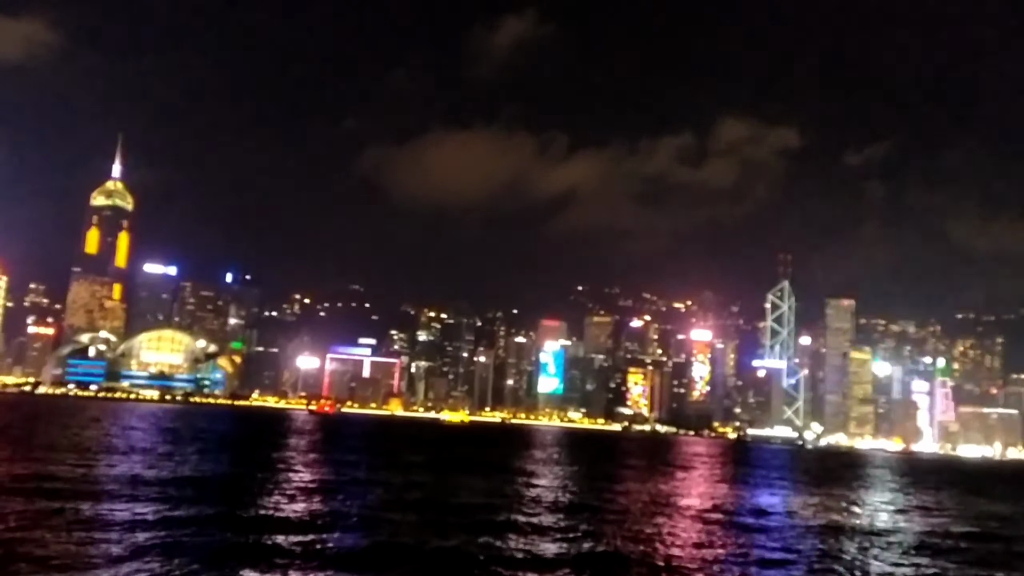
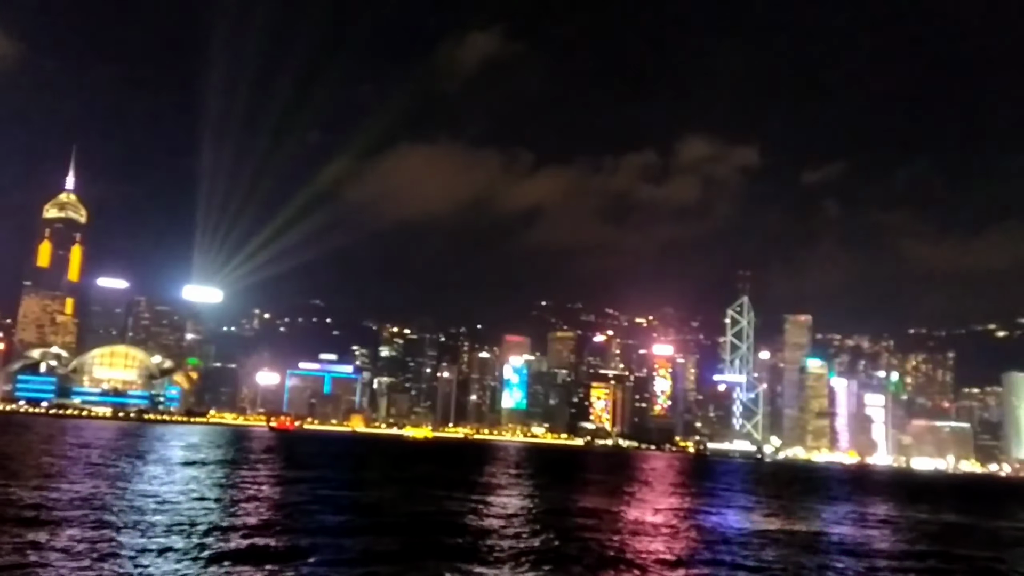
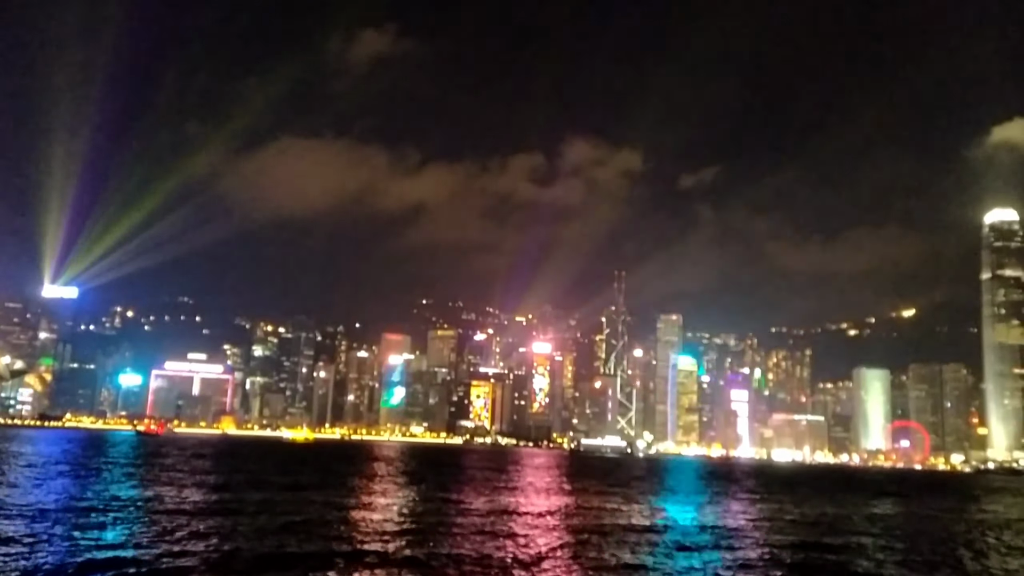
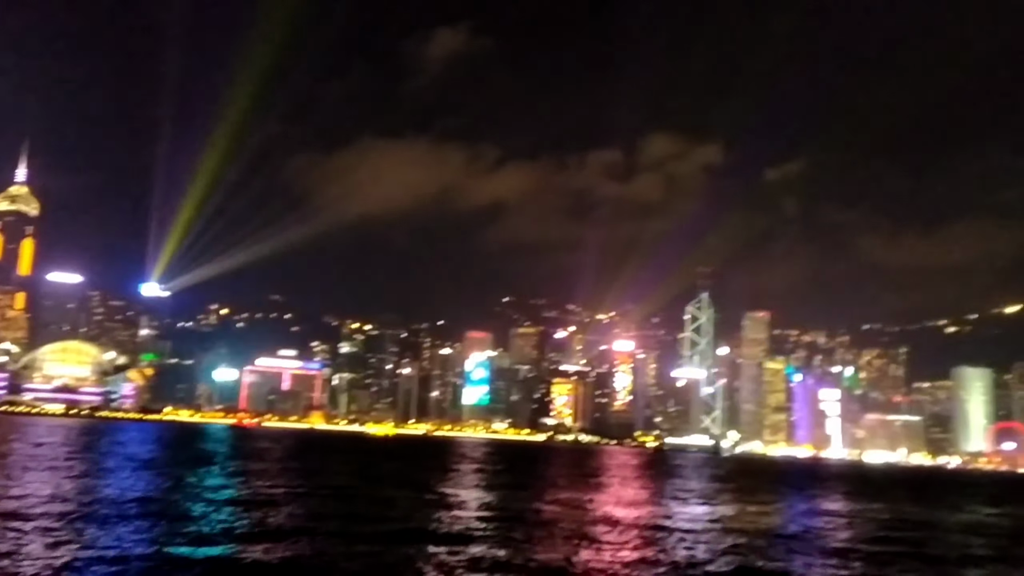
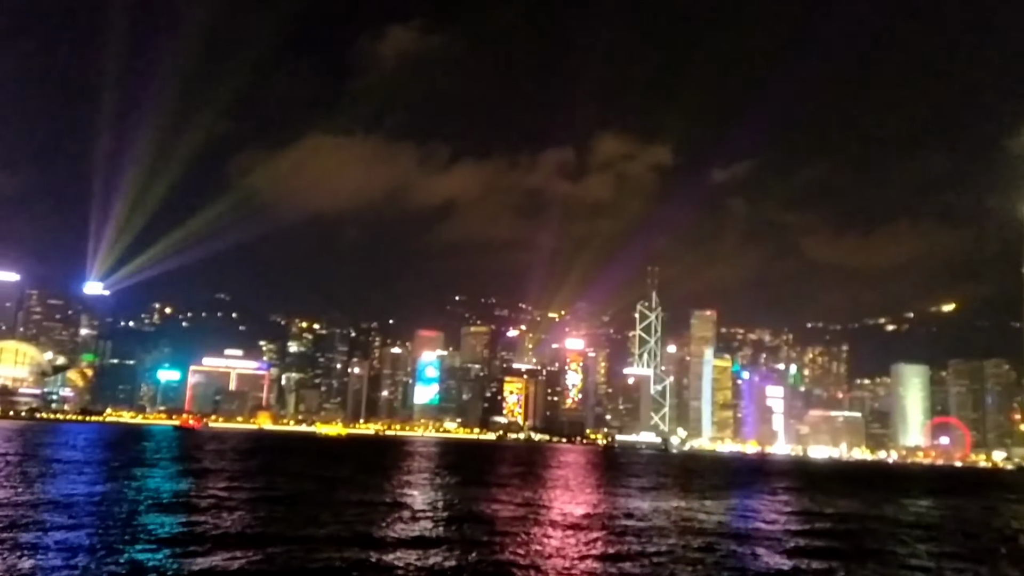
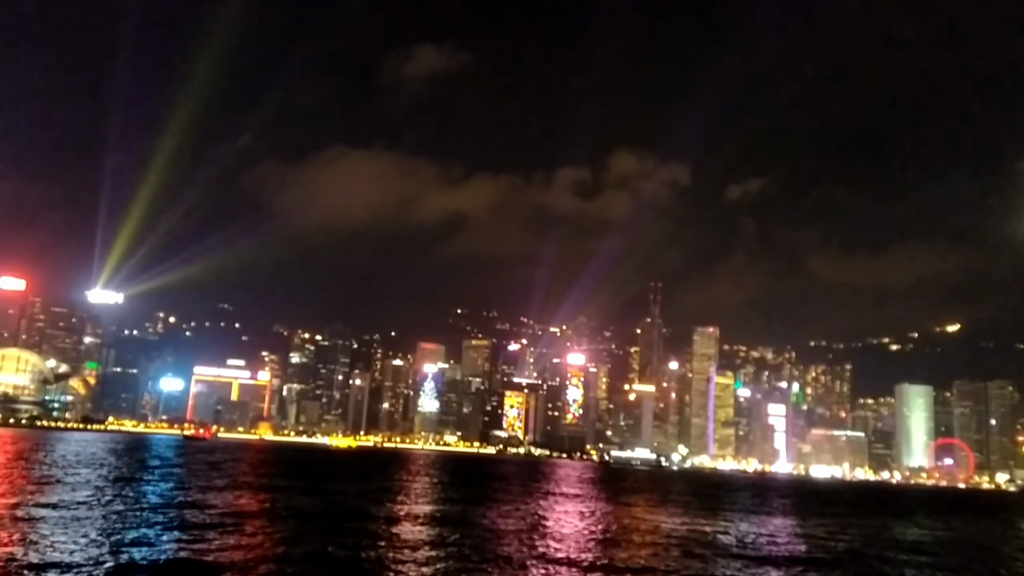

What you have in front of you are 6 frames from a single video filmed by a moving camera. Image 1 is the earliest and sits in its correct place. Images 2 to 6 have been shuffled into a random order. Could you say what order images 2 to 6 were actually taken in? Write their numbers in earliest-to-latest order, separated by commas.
2, 4, 5, 3, 6
